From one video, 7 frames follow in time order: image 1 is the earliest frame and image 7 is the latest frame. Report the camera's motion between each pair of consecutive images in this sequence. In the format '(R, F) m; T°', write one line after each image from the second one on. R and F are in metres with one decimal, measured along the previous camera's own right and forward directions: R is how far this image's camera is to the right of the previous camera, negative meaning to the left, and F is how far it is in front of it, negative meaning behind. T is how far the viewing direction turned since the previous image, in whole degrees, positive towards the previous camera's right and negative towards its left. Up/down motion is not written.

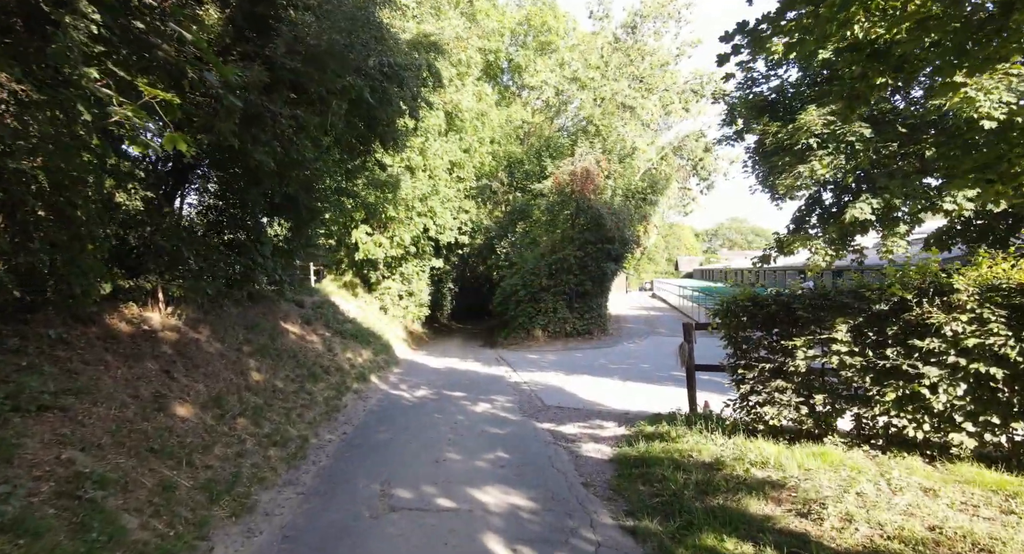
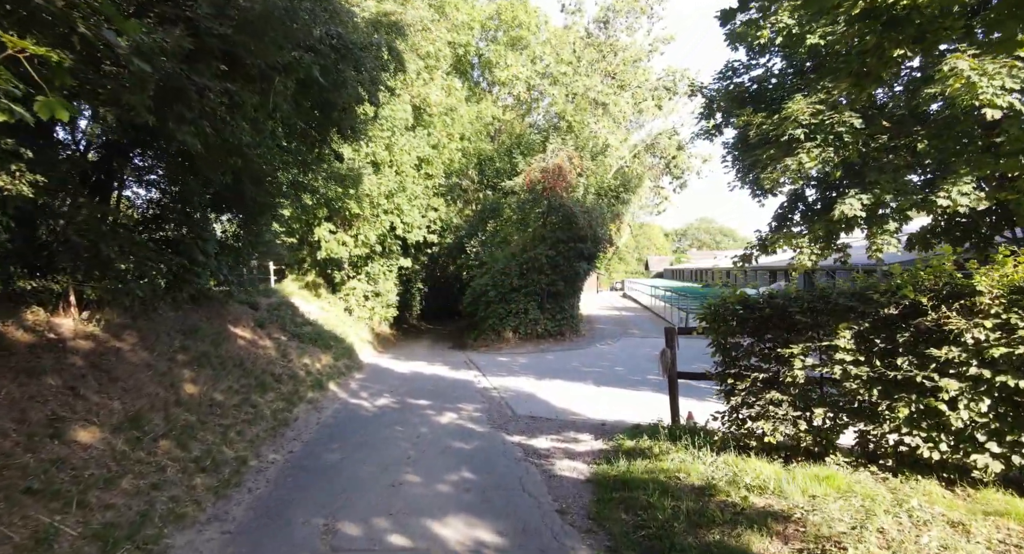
(0.0, +0.7) m; +3°
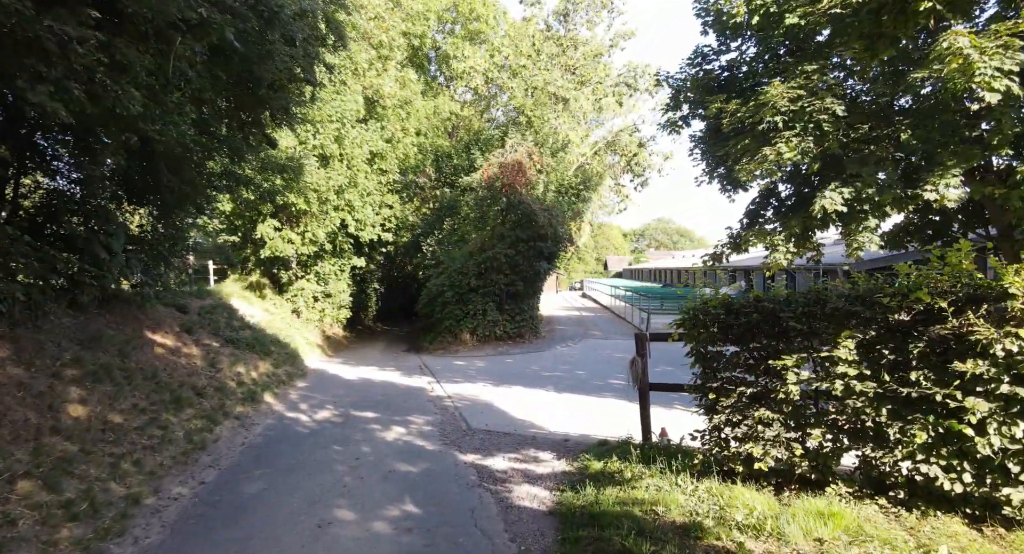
(+0.1, +0.8) m; +4°
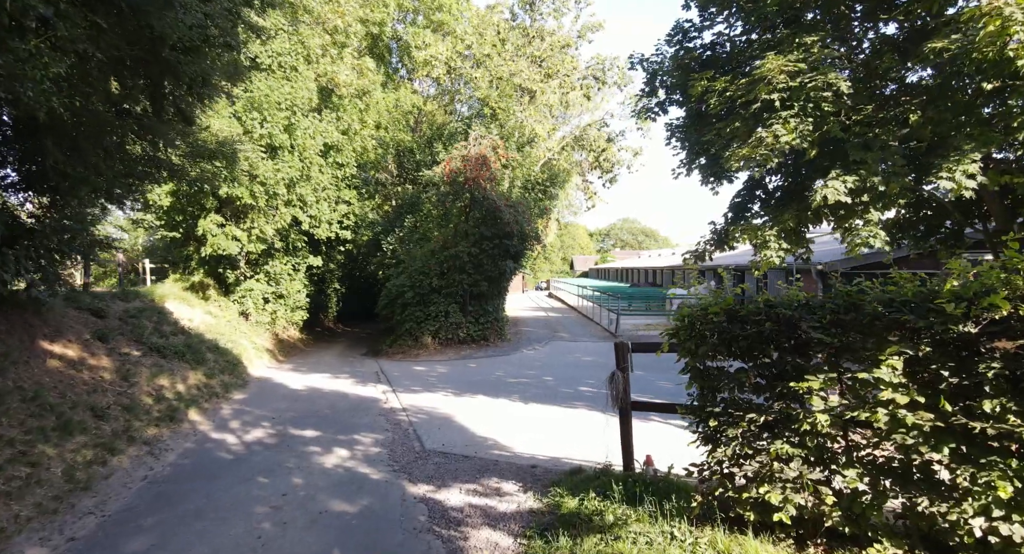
(+0.1, +1.0) m; +3°
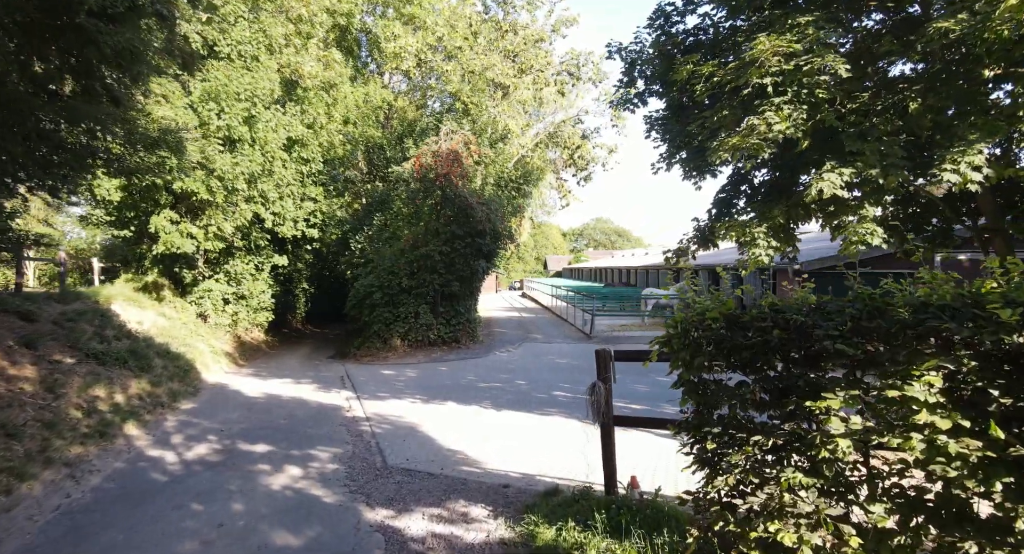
(0.0, +0.6) m; +3°
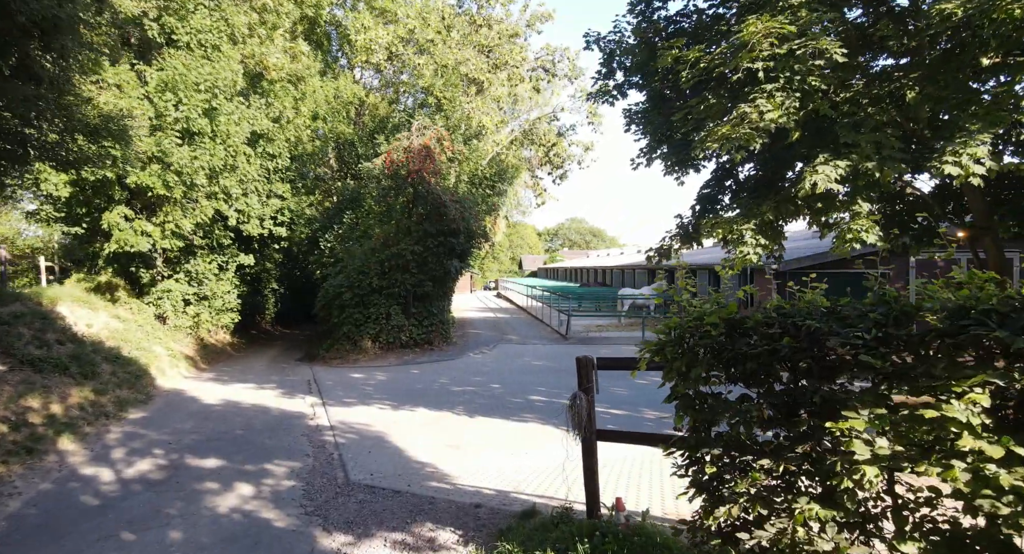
(0.0, +0.5) m; +3°
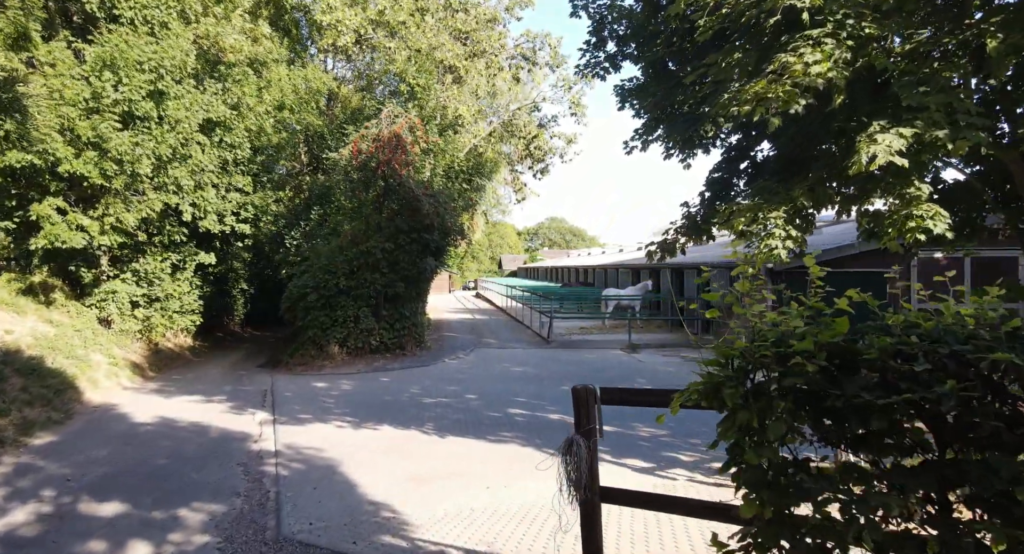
(0.0, +1.2) m; +2°
